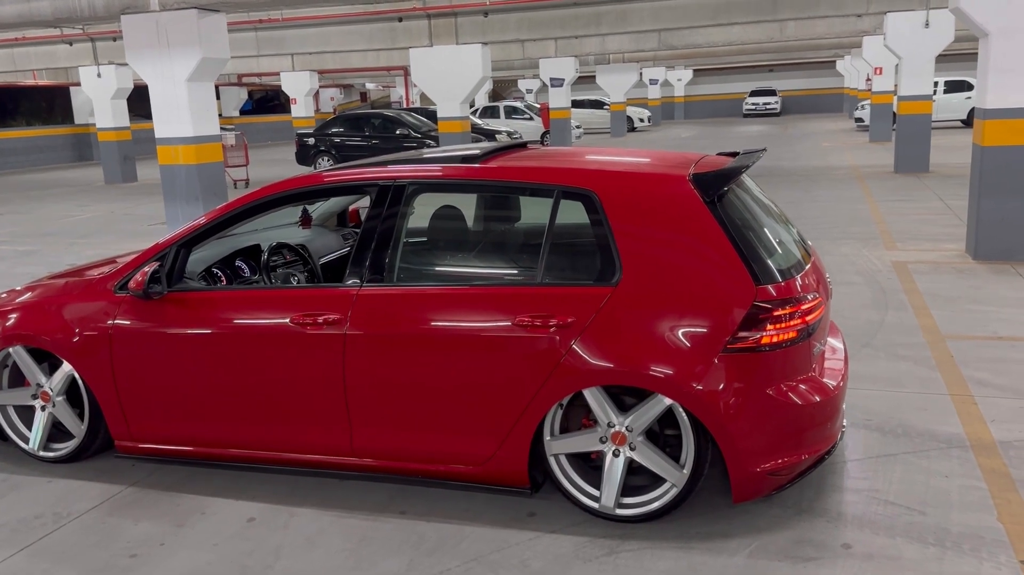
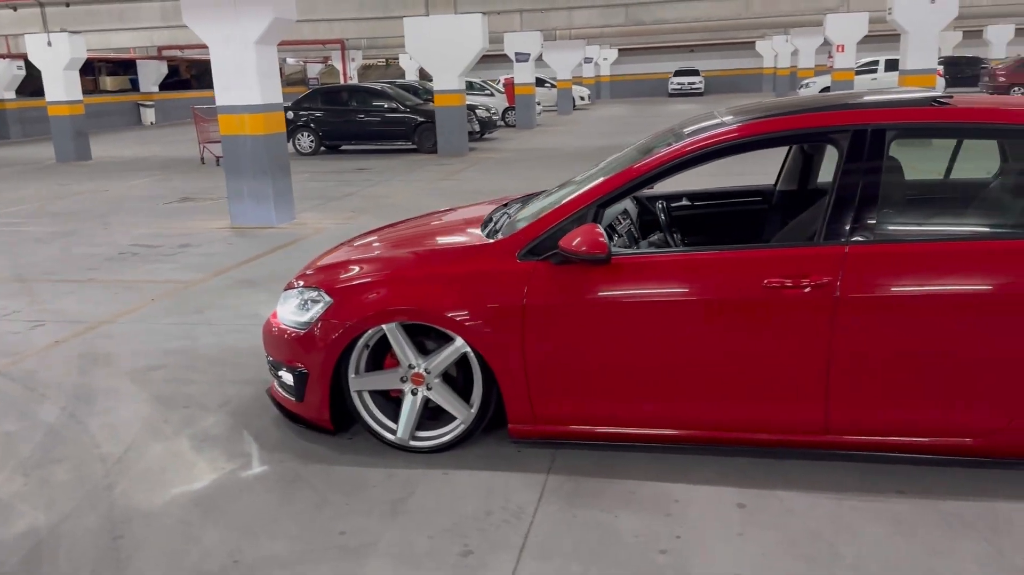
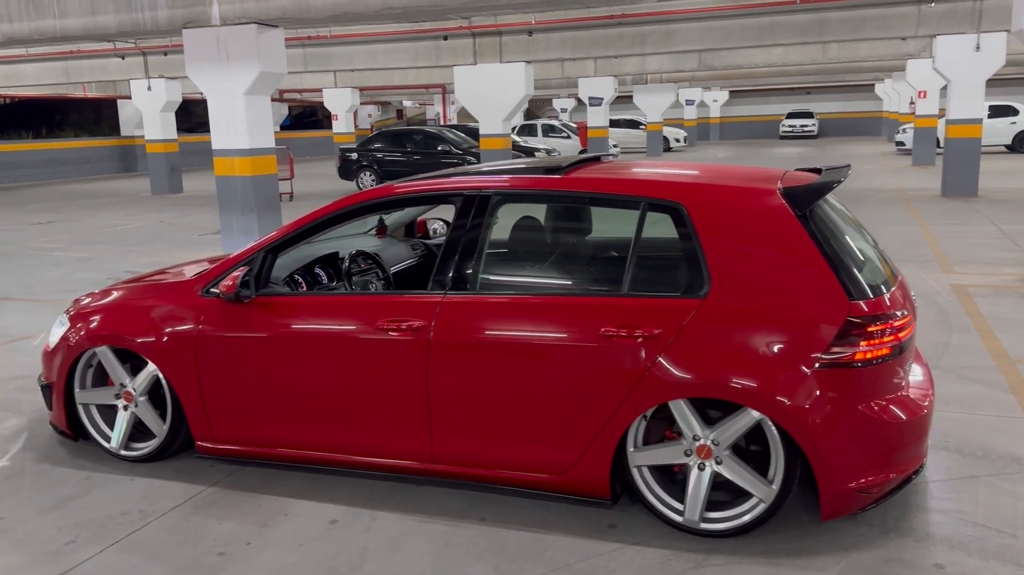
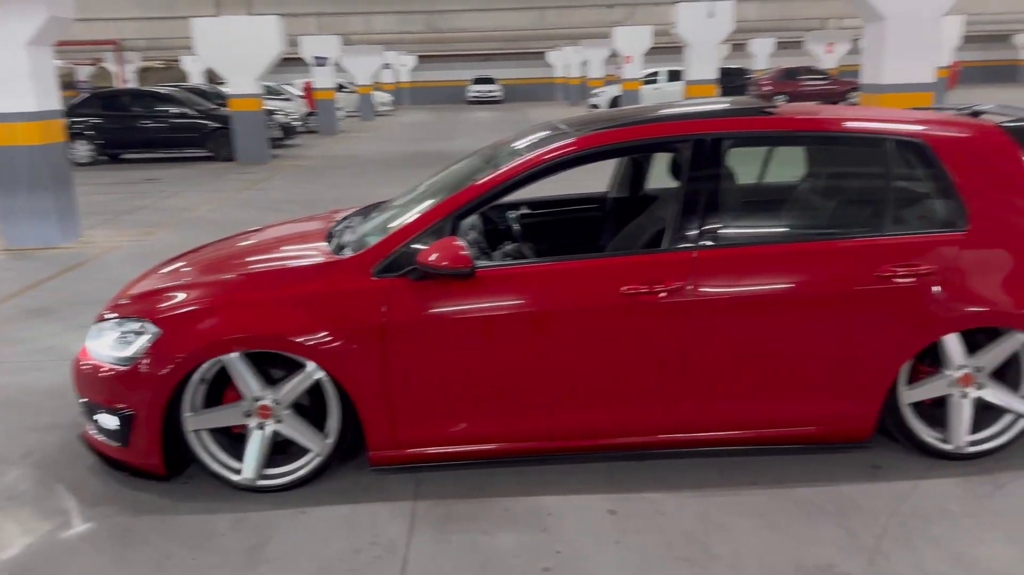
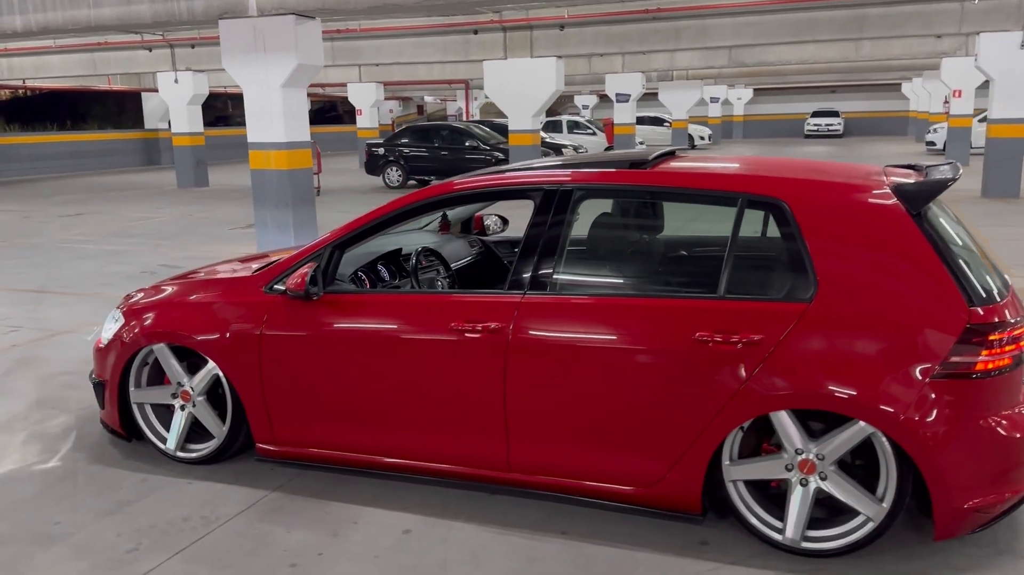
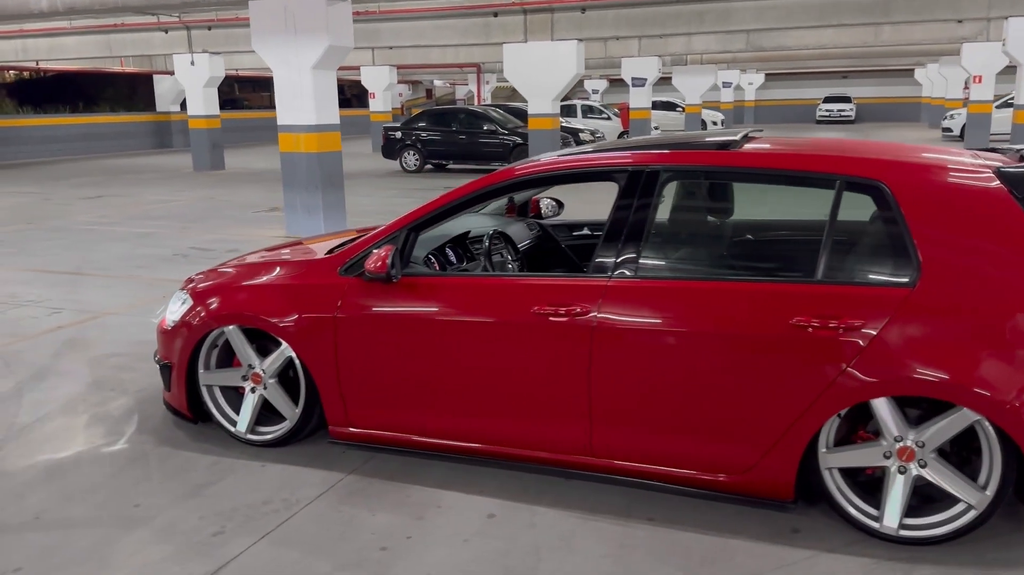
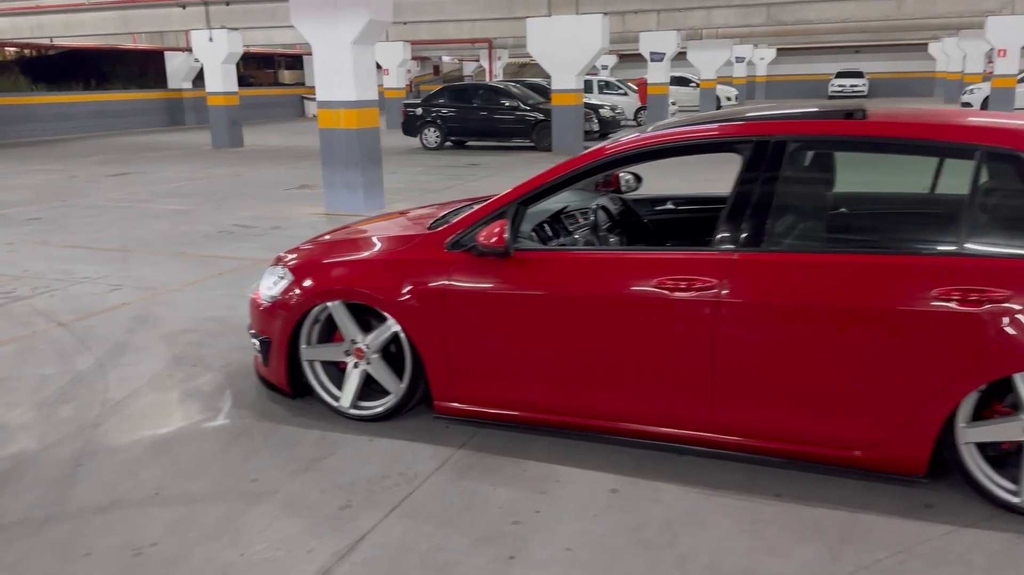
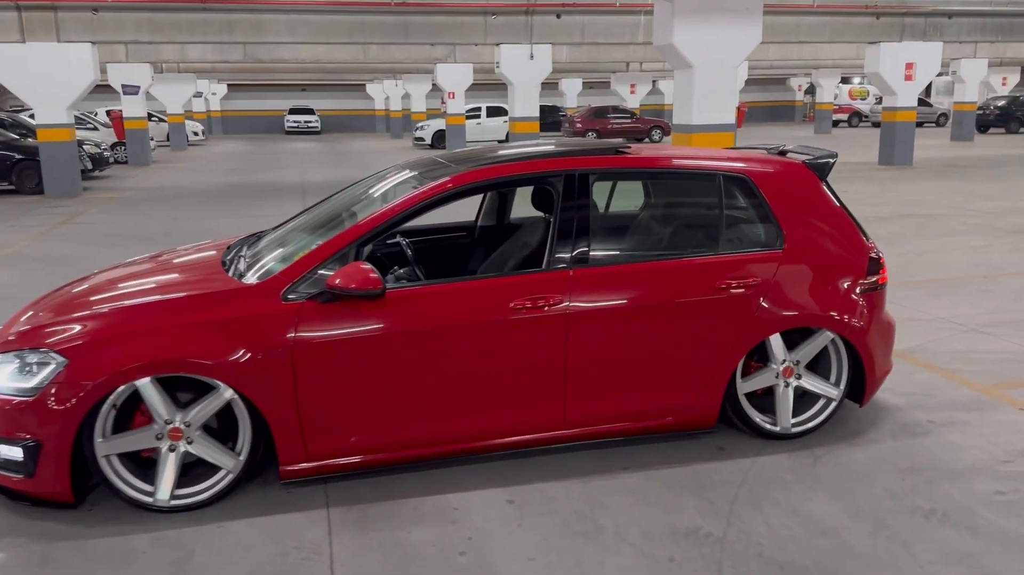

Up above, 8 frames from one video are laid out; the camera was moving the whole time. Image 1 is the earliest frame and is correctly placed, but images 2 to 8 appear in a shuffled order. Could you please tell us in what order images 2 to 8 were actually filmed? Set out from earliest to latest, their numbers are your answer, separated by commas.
3, 5, 6, 7, 2, 4, 8
